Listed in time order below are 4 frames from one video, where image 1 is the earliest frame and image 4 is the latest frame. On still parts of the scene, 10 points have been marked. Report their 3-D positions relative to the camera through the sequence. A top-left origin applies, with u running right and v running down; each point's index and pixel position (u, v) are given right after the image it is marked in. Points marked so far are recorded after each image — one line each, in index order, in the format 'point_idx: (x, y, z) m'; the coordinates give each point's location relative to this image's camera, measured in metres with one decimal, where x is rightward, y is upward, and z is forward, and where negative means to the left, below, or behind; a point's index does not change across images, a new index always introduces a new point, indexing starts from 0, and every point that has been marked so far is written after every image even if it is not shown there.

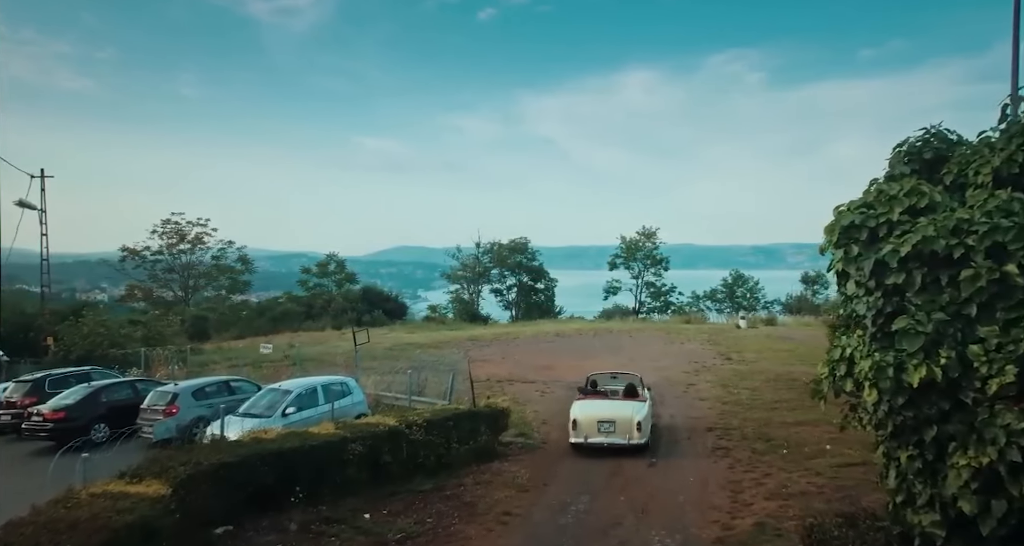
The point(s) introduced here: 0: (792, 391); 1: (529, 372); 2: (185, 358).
0: (+5.5, -2.4, +14.0) m
1: (+0.4, -2.5, +17.7) m
2: (-8.3, -2.2, +17.9) m
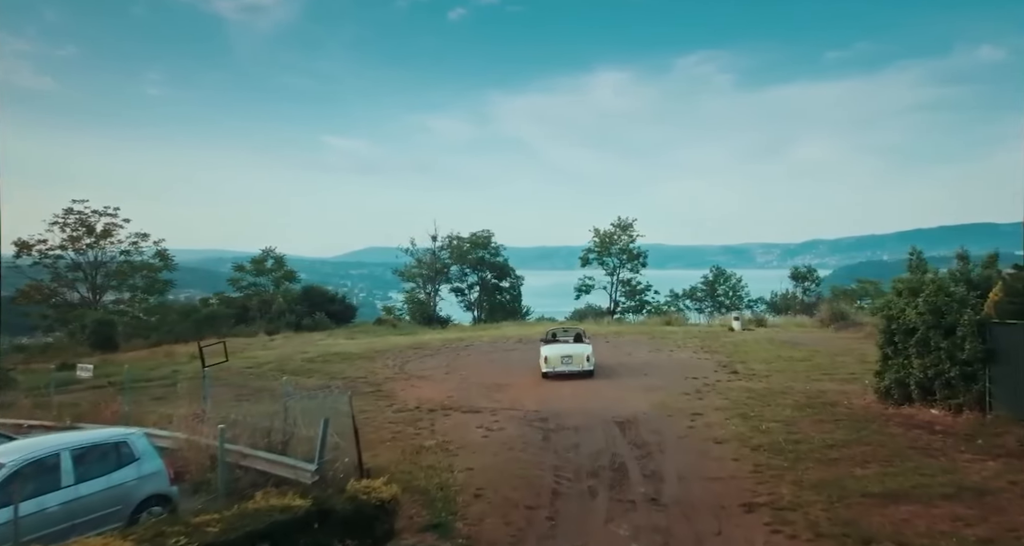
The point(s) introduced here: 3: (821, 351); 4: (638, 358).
0: (+4.6, -2.2, +9.8) m
1: (-0.7, -2.3, +13.3) m
2: (-9.4, -2.0, +13.1) m
3: (+8.1, -2.0, +18.3) m
4: (+3.2, -2.1, +17.7) m
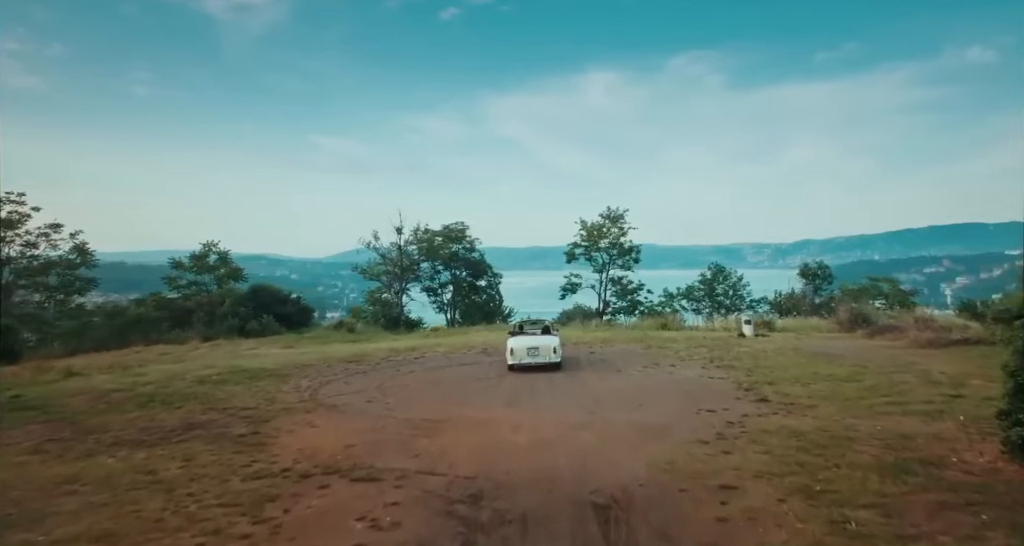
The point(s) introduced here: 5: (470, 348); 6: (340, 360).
0: (+3.8, -2.0, +5.5) m
1: (-1.5, -2.1, +9.0) m
2: (-10.2, -1.9, +8.7) m
3: (+7.2, -1.9, +14.1) m
4: (+2.3, -2.0, +13.4) m
5: (-1.1, -2.0, +19.4) m
6: (-4.2, -2.1, +17.3) m
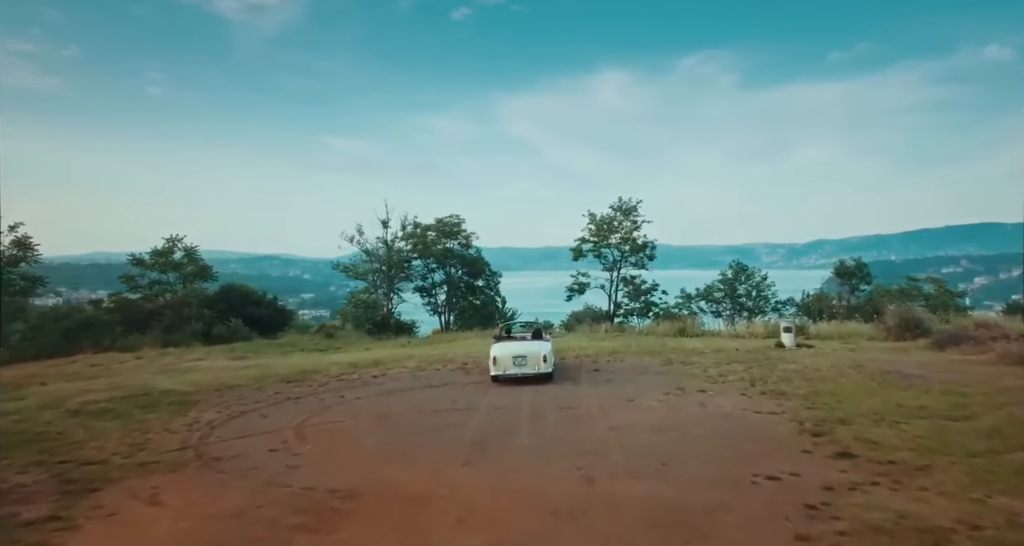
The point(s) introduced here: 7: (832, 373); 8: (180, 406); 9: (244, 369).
0: (+3.3, -1.9, +1.9) m
1: (-2.0, -2.0, +5.4) m
2: (-10.7, -1.8, +5.3) m
3: (+6.8, -1.8, +10.4) m
4: (+1.9, -1.9, +9.8) m
5: (-1.4, -2.0, +15.8) m
6: (-4.5, -2.0, +13.8) m
7: (+5.9, -1.8, +13.0) m
8: (-5.2, -2.1, +11.2) m
9: (-6.0, -2.2, +16.0) m
